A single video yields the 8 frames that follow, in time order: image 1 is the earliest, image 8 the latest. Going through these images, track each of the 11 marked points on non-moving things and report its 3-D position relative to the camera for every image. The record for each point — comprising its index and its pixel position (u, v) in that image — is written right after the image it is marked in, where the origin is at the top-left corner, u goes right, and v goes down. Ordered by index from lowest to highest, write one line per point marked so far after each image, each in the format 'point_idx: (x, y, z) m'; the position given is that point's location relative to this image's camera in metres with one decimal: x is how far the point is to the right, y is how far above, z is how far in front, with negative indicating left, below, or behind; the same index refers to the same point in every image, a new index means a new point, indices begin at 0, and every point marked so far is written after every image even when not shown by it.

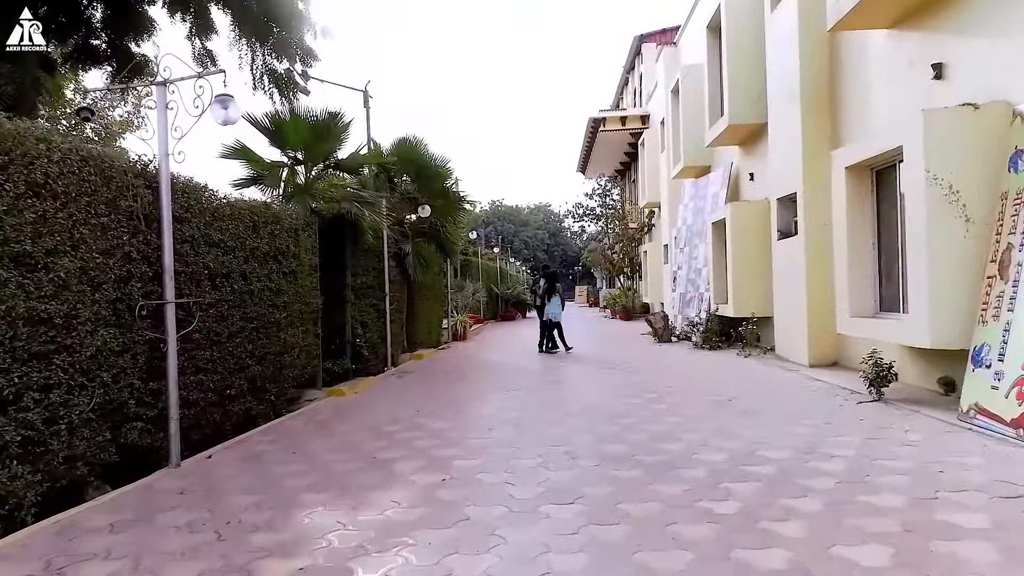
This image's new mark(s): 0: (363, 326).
0: (-2.7, -0.7, +10.0) m
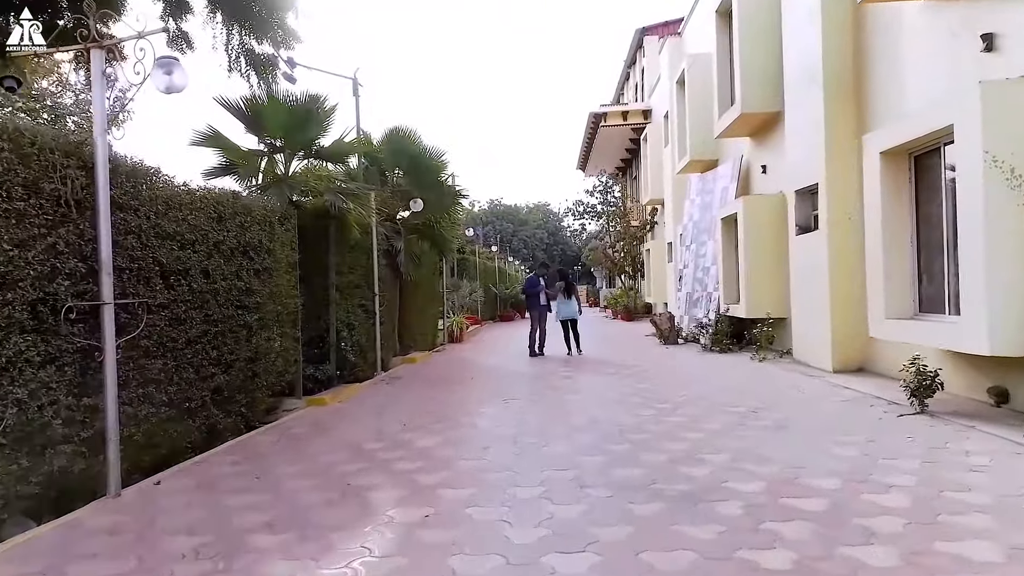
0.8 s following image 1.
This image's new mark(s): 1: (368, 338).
0: (-2.7, -0.7, +9.3) m
1: (-2.6, -0.9, +10.0) m
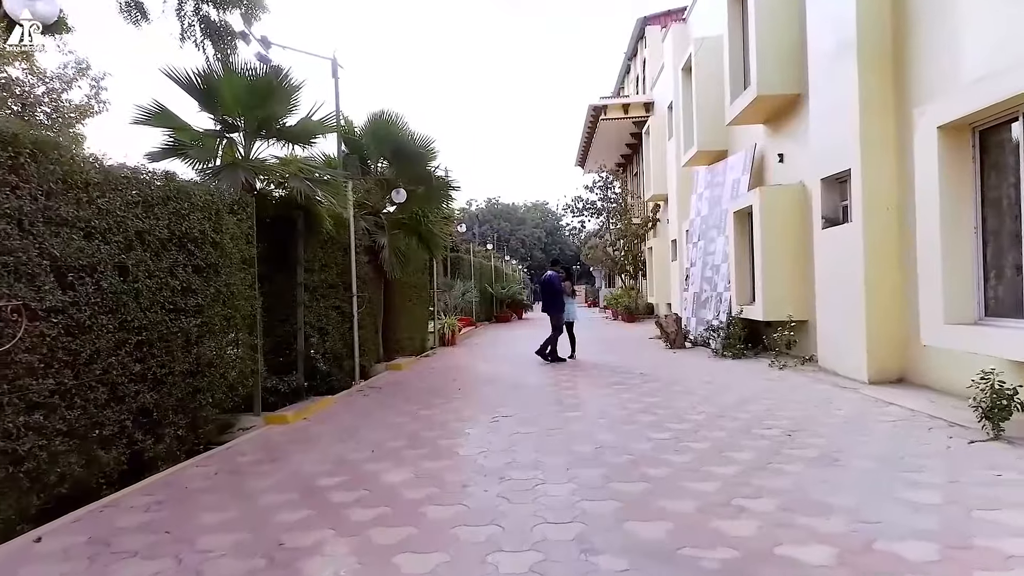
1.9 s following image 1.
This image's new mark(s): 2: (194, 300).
0: (-2.9, -0.7, +8.3) m
1: (-2.8, -0.9, +9.0) m
2: (-3.1, -0.1, +5.4) m
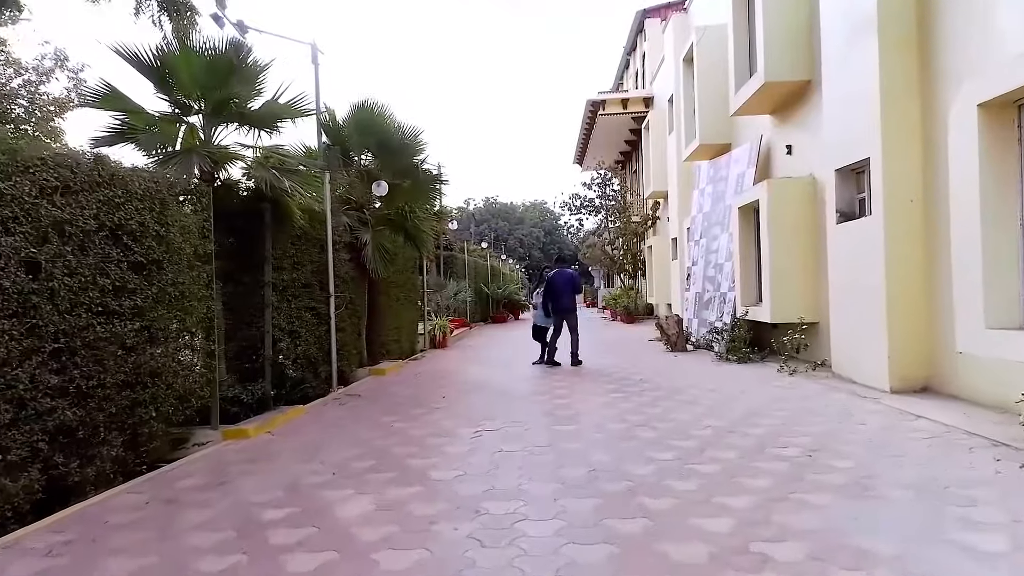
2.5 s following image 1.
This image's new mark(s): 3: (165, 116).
0: (-3.0, -0.7, +7.6) m
1: (-2.9, -0.9, +8.3) m
2: (-3.3, -0.1, +4.8) m
3: (-4.1, +2.0, +6.4) m
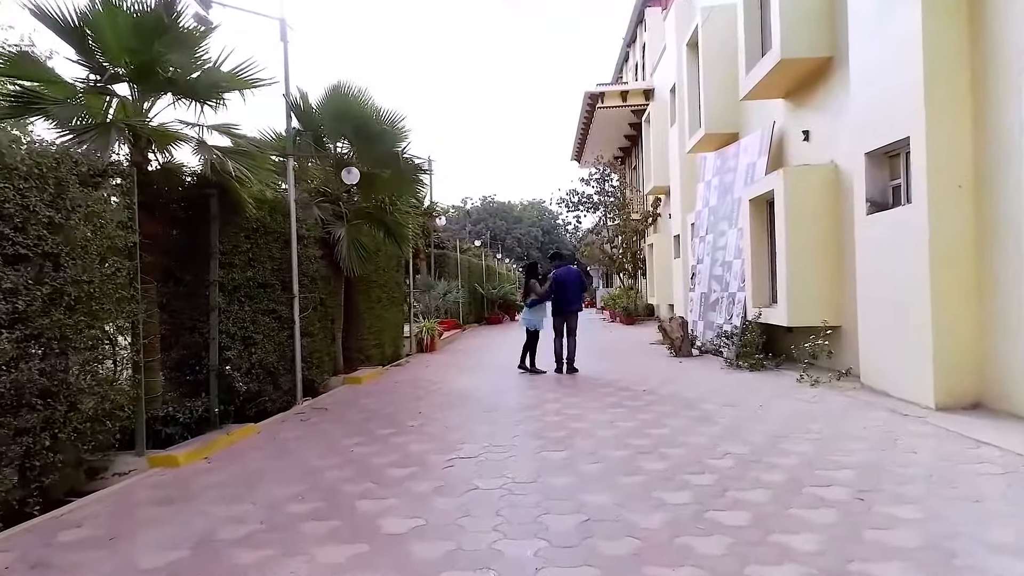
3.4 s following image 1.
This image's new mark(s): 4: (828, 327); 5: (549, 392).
0: (-3.2, -0.7, +6.6) m
1: (-3.1, -0.9, +7.4) m
2: (-3.5, -0.1, +3.8) m
3: (-4.2, +2.0, +5.5) m
4: (+4.8, -0.6, +8.3) m
5: (+0.5, -1.5, +8.2) m
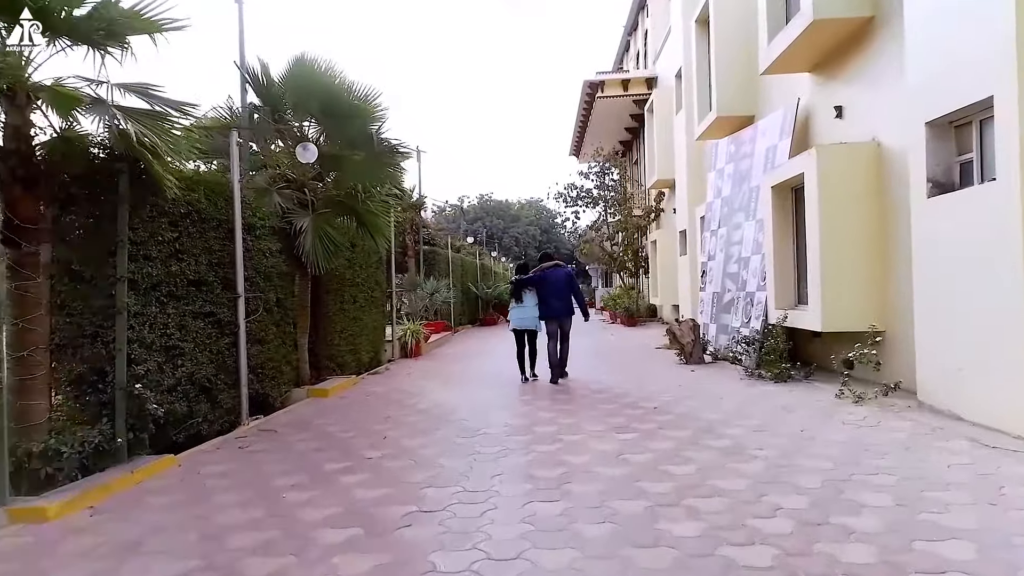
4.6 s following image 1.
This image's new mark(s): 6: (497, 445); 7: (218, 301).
0: (-3.4, -0.7, +5.4) m
1: (-3.3, -0.9, +6.1) m
2: (-3.6, -0.1, +2.6) m
3: (-4.4, +2.0, +4.2) m
4: (+4.7, -0.6, +7.1) m
5: (+0.4, -1.5, +7.0) m
6: (-0.1, -1.5, +5.3) m
7: (-3.3, -0.1, +6.2) m
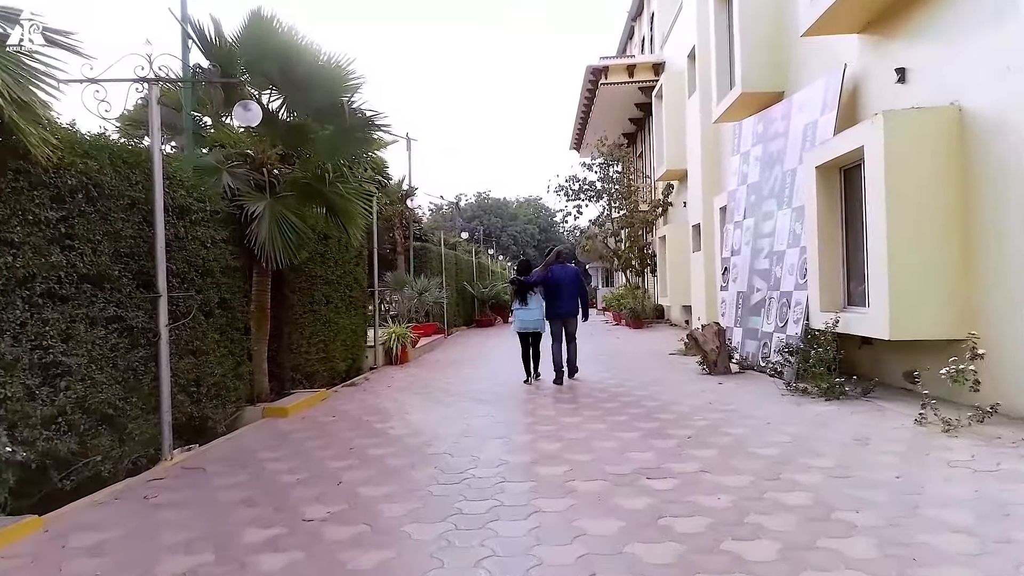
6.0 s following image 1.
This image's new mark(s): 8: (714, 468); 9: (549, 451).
0: (-3.4, -0.6, +4.0) m
1: (-3.3, -0.9, +4.8) m
2: (-3.6, -0.1, +1.2) m
3: (-4.4, +2.1, +2.9) m
4: (+4.6, -0.5, +5.8) m
5: (+0.3, -1.5, +5.6) m
6: (-0.2, -1.5, +3.9) m
7: (-3.3, -0.1, +4.8) m
8: (+1.6, -1.4, +4.4) m
9: (+0.3, -1.5, +5.0) m
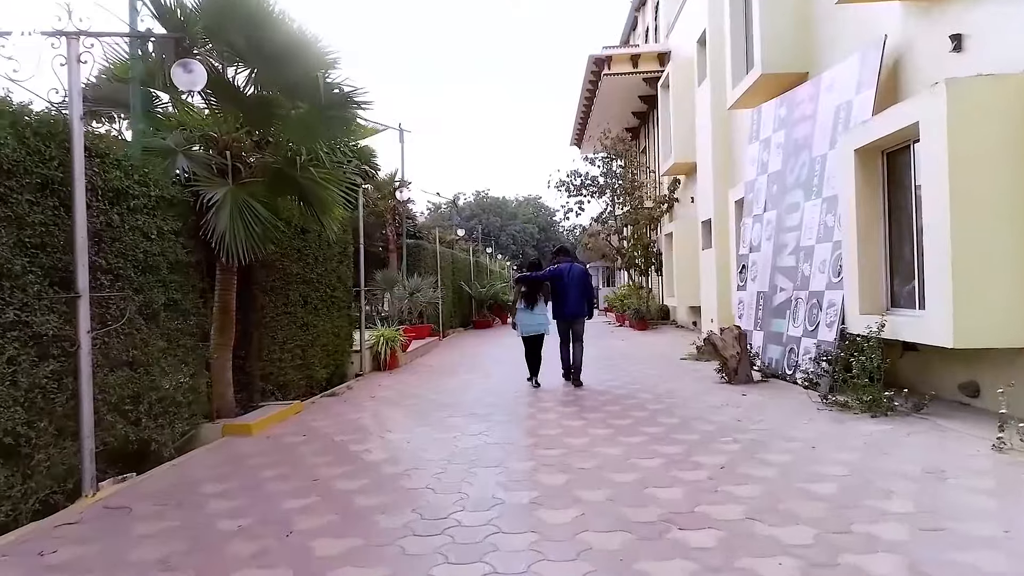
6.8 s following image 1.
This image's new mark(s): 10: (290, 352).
0: (-3.4, -0.6, +3.1) m
1: (-3.3, -0.9, +3.9) m
2: (-3.7, -0.1, +0.3) m
3: (-4.4, +2.1, +2.0) m
4: (+4.6, -0.5, +4.9) m
5: (+0.3, -1.5, +4.7) m
6: (-0.2, -1.5, +3.0) m
7: (-3.3, -0.1, +3.9) m
8: (+1.6, -1.4, +3.5) m
9: (+0.3, -1.5, +4.1) m
10: (-3.1, -0.9, +7.6) m
